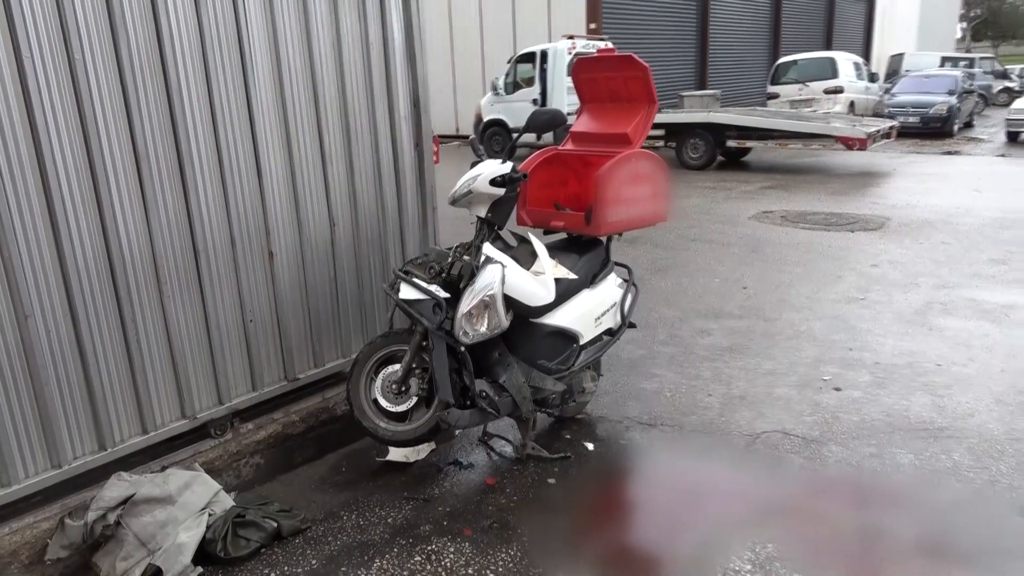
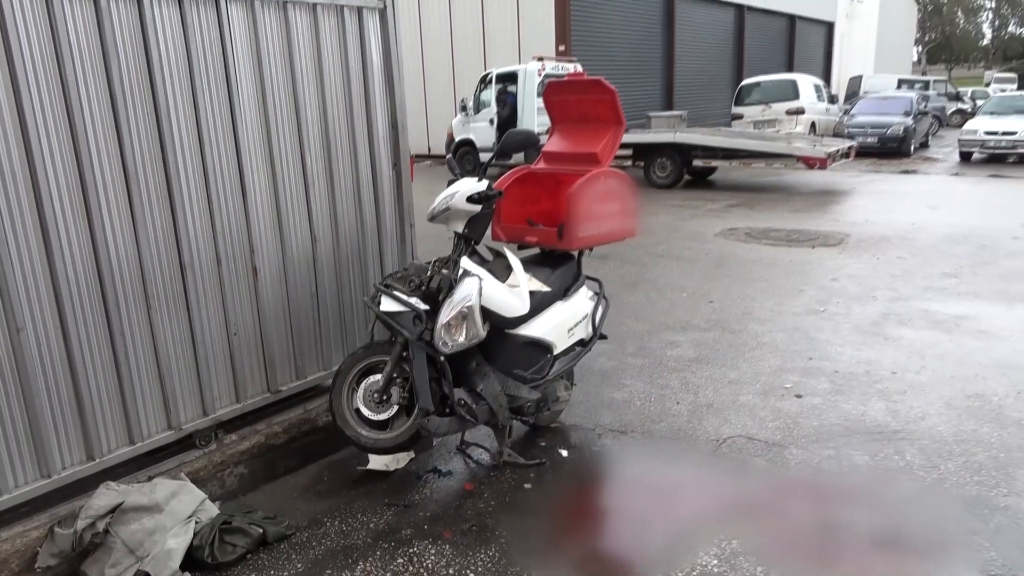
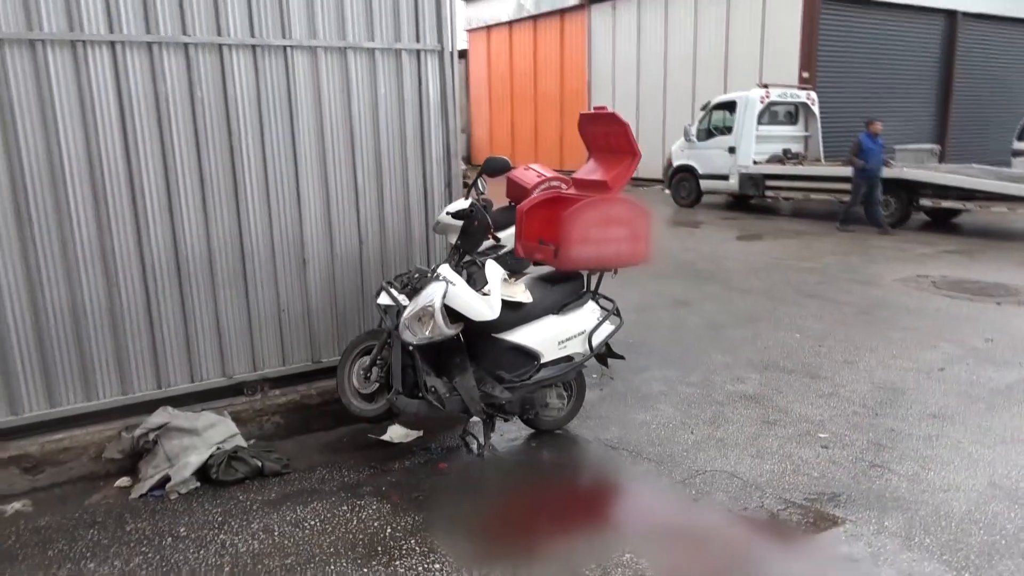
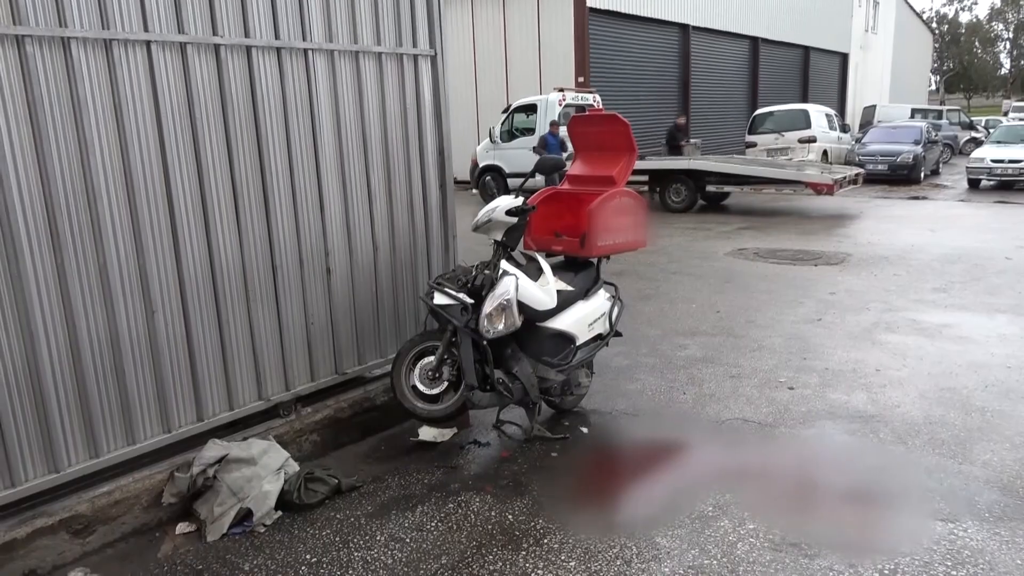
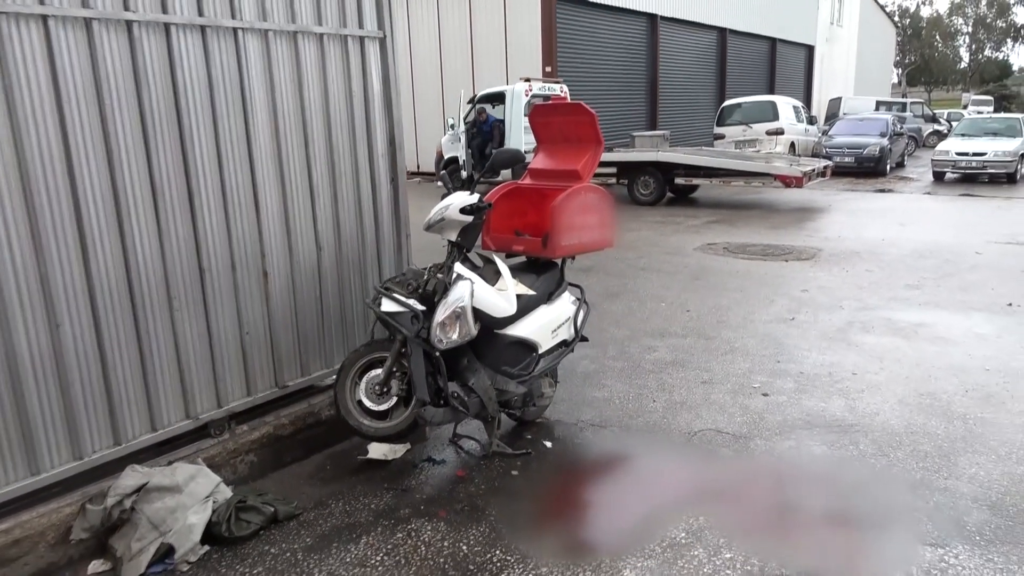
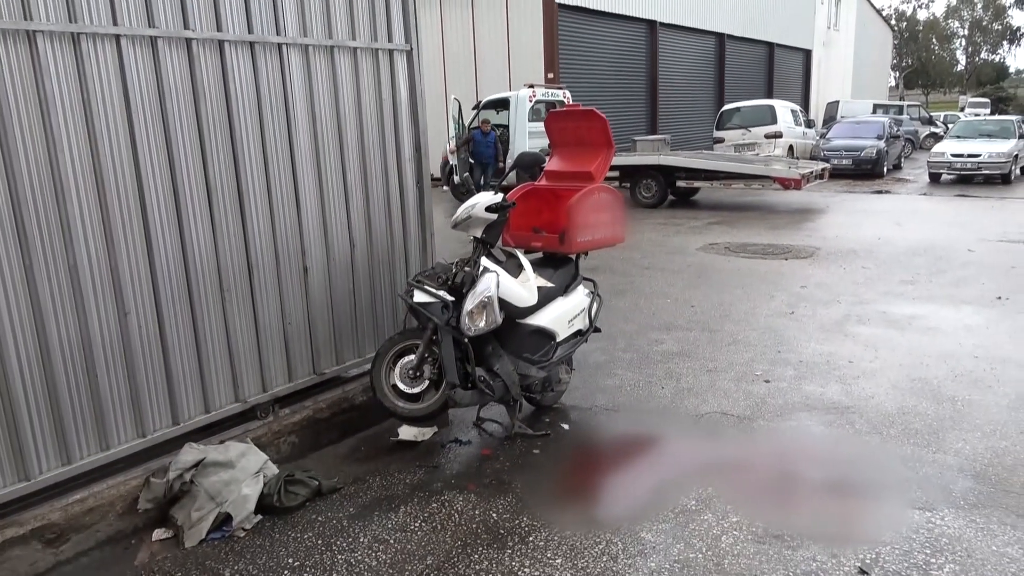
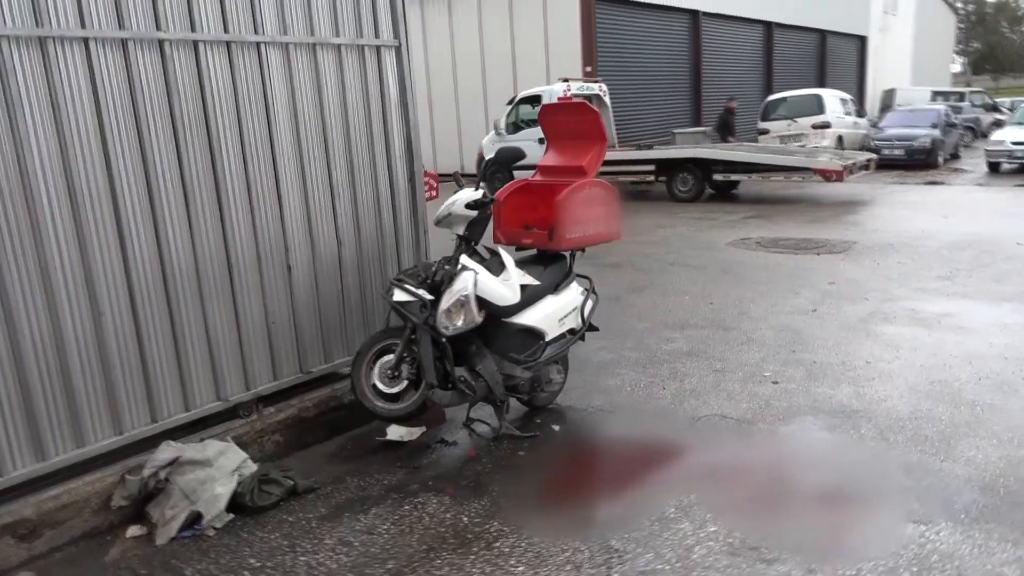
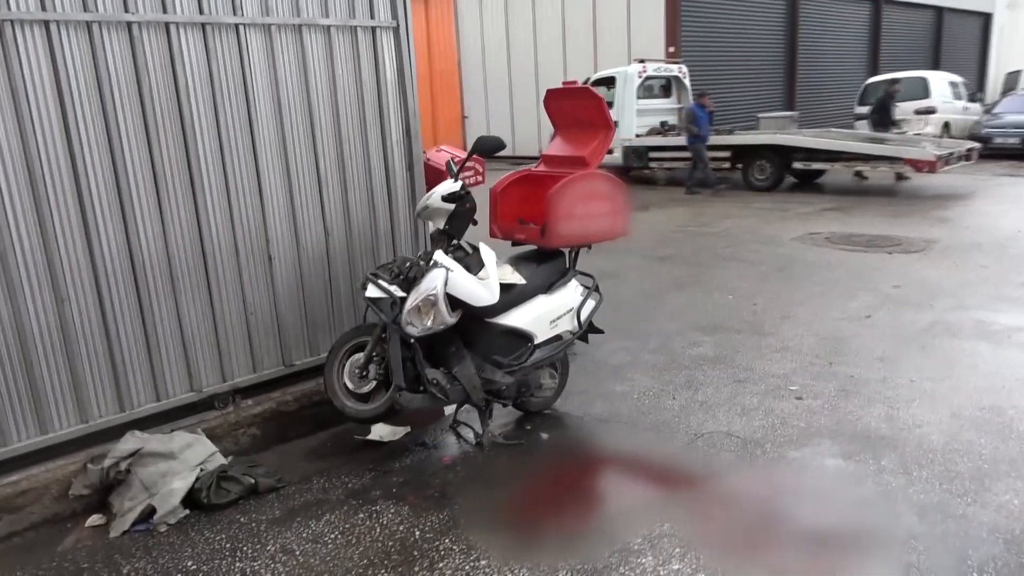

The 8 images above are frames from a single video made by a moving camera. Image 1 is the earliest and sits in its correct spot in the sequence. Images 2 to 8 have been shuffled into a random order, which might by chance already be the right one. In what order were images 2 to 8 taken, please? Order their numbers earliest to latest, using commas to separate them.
2, 5, 6, 4, 7, 8, 3
